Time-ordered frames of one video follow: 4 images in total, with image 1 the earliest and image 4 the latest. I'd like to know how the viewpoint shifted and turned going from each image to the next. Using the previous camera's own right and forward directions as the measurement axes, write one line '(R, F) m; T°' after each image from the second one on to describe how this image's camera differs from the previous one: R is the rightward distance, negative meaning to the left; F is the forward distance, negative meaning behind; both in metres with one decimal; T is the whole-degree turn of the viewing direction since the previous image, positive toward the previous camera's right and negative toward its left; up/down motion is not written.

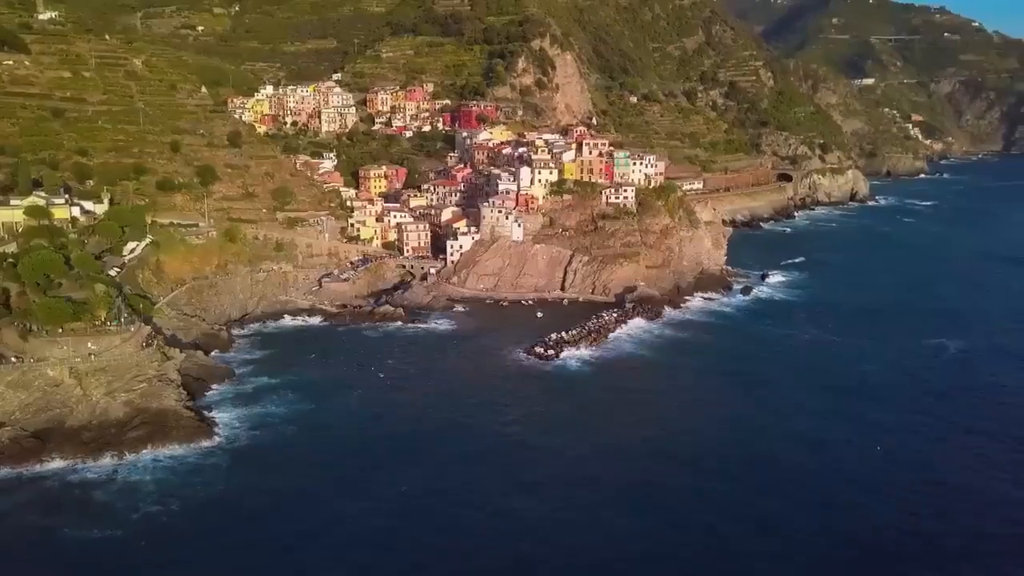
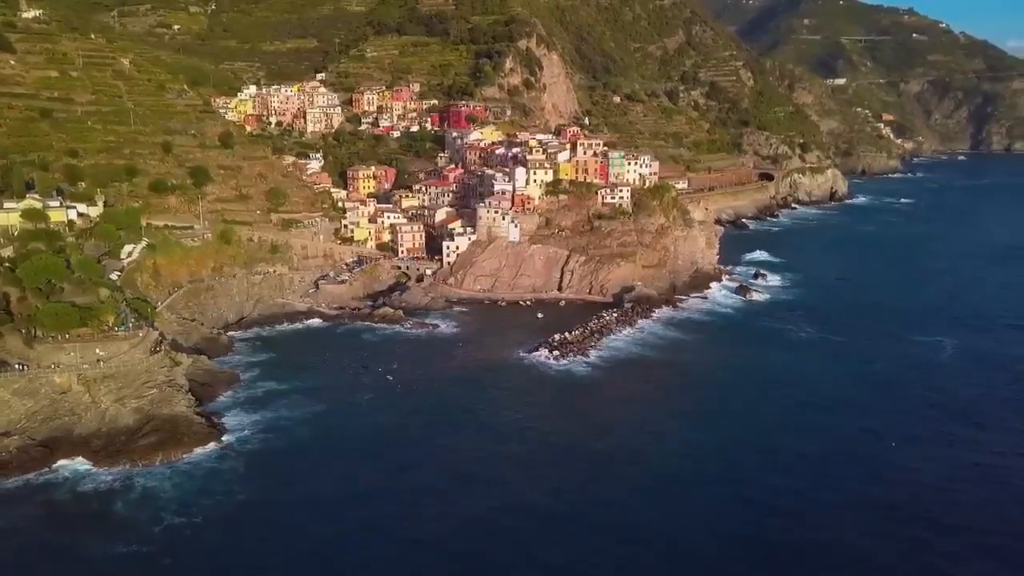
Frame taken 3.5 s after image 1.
(-1.8, +0.1) m; +2°
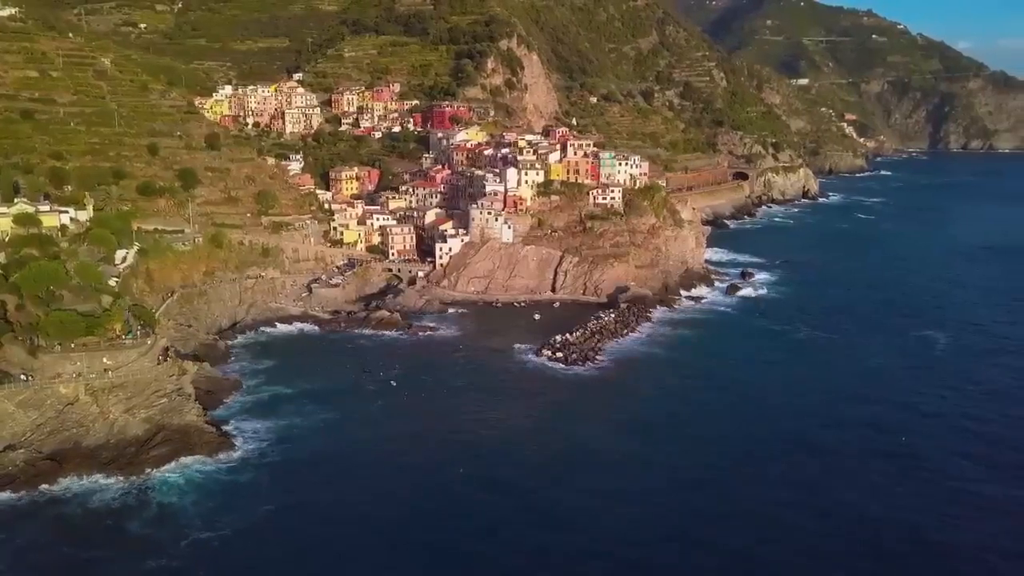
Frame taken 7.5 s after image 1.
(-2.1, +0.3) m; +3°
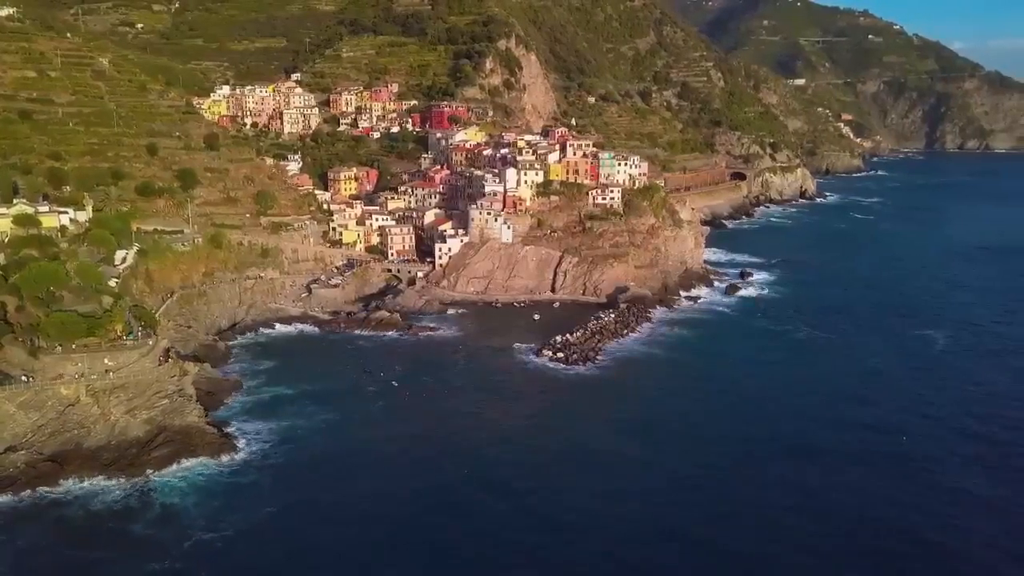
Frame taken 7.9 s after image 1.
(-0.2, 0.0) m; 0°
